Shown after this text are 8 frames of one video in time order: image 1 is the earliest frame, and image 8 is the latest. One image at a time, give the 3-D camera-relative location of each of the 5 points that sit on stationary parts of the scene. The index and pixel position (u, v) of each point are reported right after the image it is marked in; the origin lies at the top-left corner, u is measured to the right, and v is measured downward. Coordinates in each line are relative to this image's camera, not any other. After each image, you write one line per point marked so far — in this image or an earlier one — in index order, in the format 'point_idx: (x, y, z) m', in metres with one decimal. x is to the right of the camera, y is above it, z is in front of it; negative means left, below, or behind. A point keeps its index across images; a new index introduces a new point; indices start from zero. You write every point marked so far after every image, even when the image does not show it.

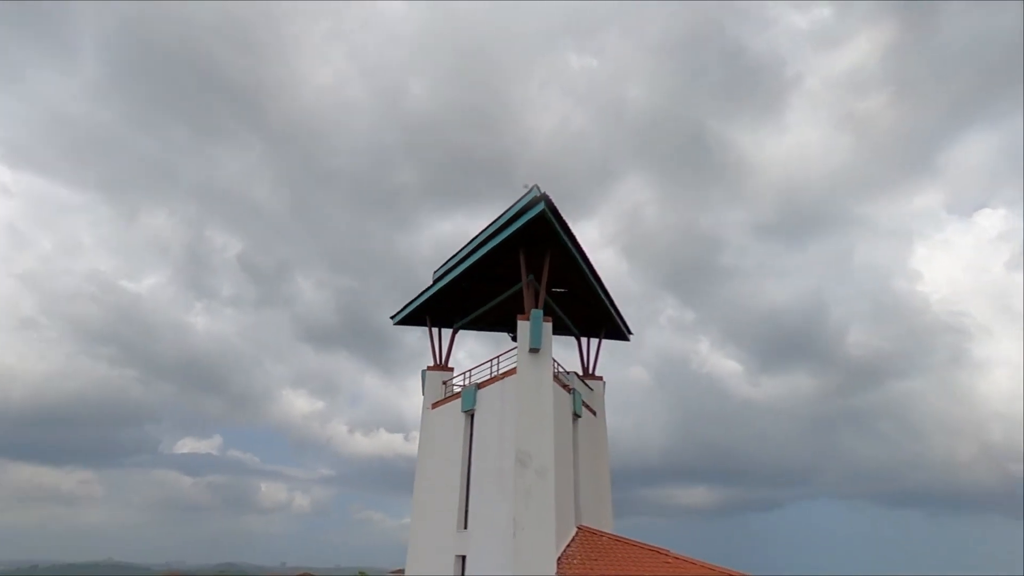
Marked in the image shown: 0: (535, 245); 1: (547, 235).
0: (+0.4, +1.0, +11.4) m
1: (+0.7, +1.2, +11.2) m
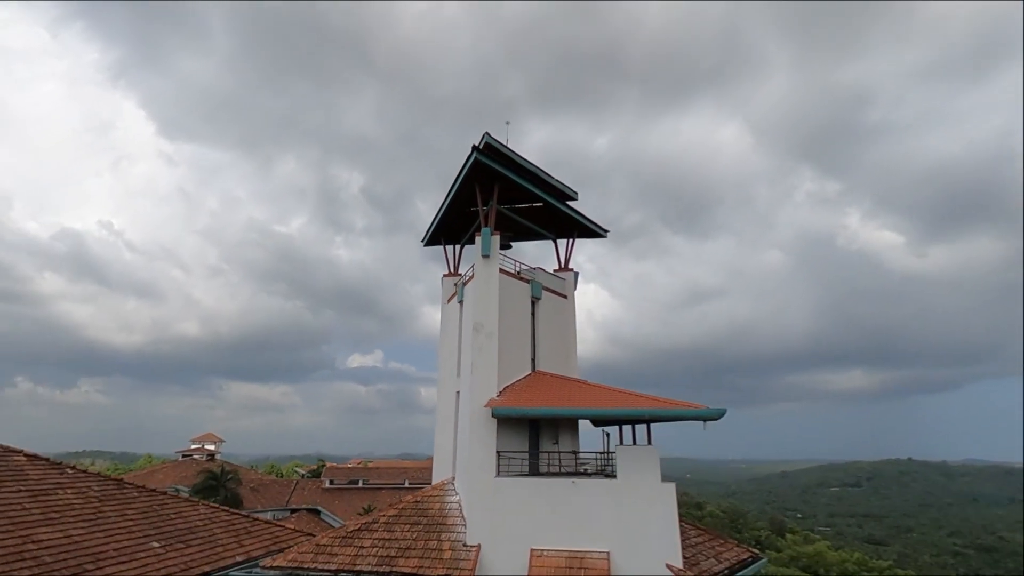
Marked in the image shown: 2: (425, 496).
0: (-0.8, +3.3, +15.6) m
1: (-0.6, +3.5, +15.3) m
2: (-2.5, -5.9, +14.6) m
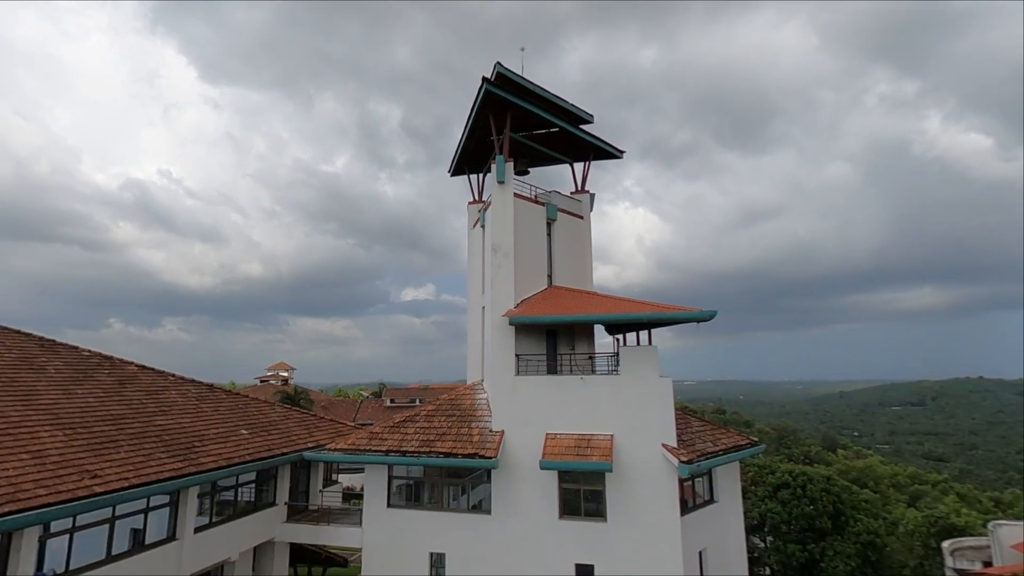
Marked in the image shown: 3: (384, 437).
0: (-0.4, +5.8, +16.5) m
1: (-0.3, +5.9, +16.2) m
2: (-1.8, -3.5, +17.0) m
3: (-3.9, -4.6, +15.7) m
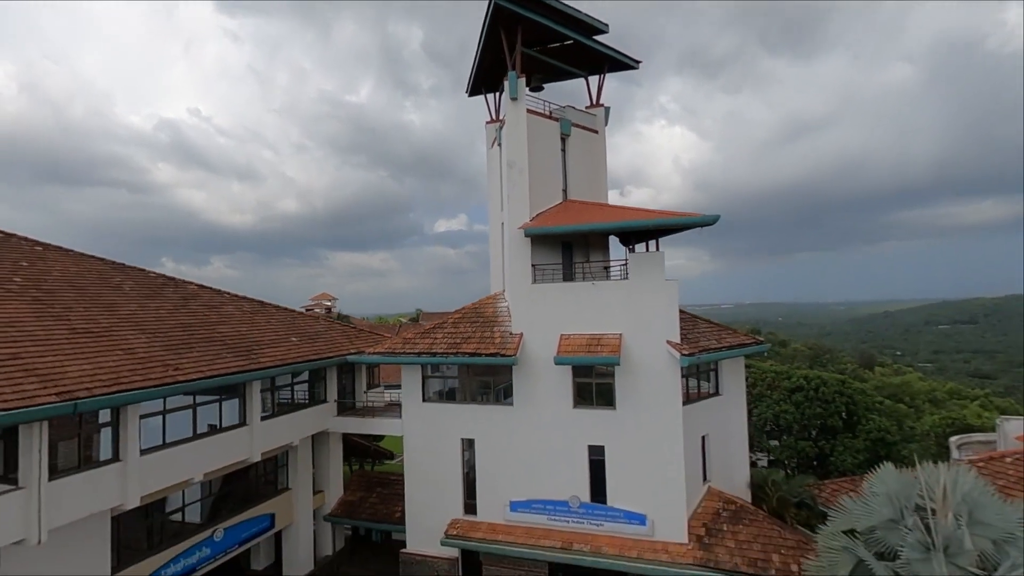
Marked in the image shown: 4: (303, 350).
0: (-0.1, +8.6, +16.6) m
1: (0.0, +8.7, +16.3) m
2: (-1.1, -0.6, +18.5) m
3: (-3.2, -1.8, +17.5) m
4: (-7.0, -2.1, +17.2) m
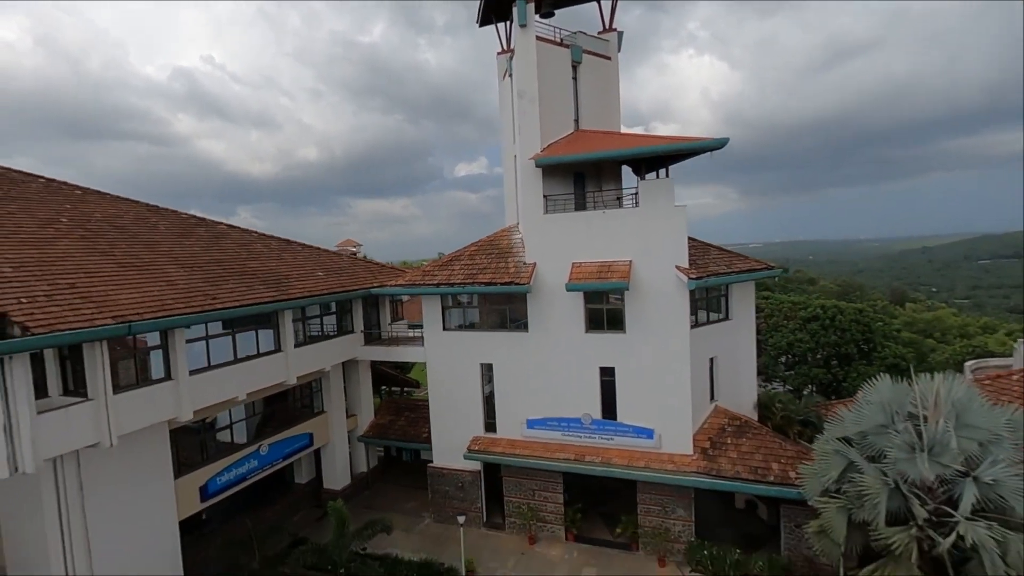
0: (+0.2, +10.8, +16.2) m
1: (+0.3, +10.9, +15.8) m
2: (-0.6, +1.9, +19.0) m
3: (-2.7, +0.5, +18.3) m
4: (-6.5, +0.2, +18.1) m
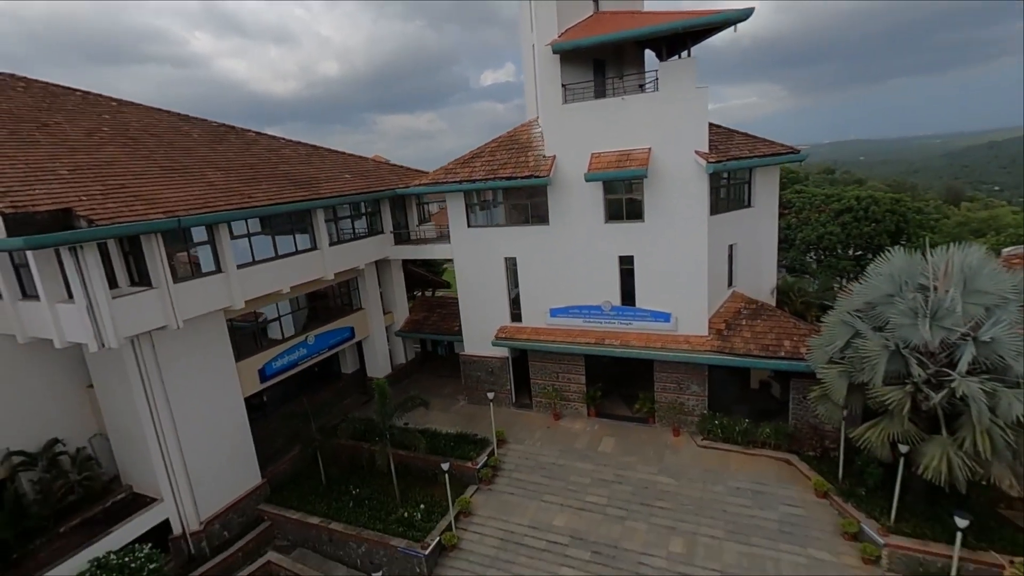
0: (+0.5, +14.1, +14.7) m
1: (+0.5, +14.1, +14.3) m
2: (+0.2, +5.8, +19.0) m
3: (-2.0, +4.2, +18.6) m
4: (-5.7, +3.8, +18.8) m
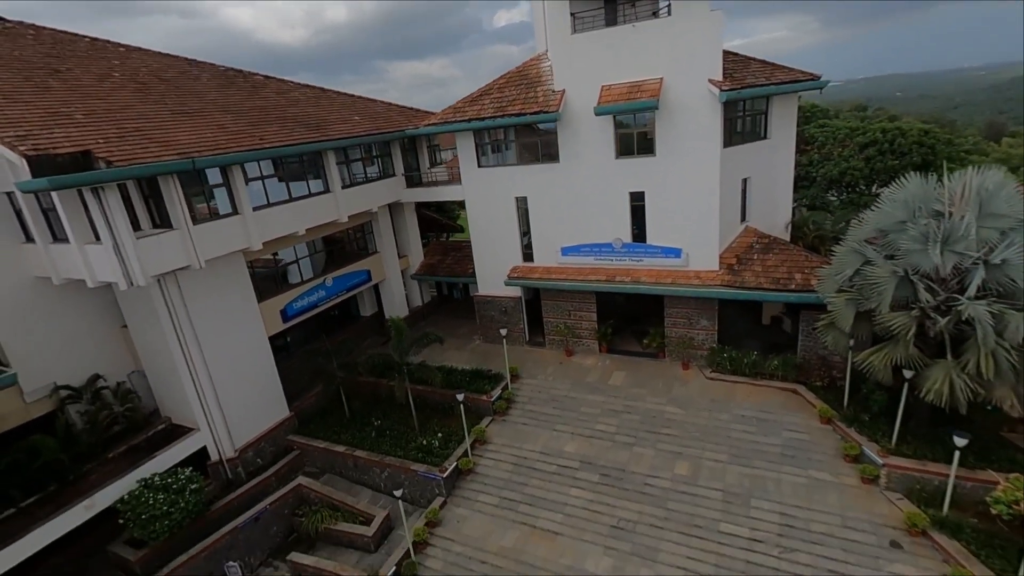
0: (+0.5, +15.9, +13.4) m
1: (+0.5, +15.9, +13.0) m
2: (+0.5, +8.0, +18.6) m
3: (-1.6, +6.4, +18.4) m
4: (-5.4, +5.9, +18.8) m
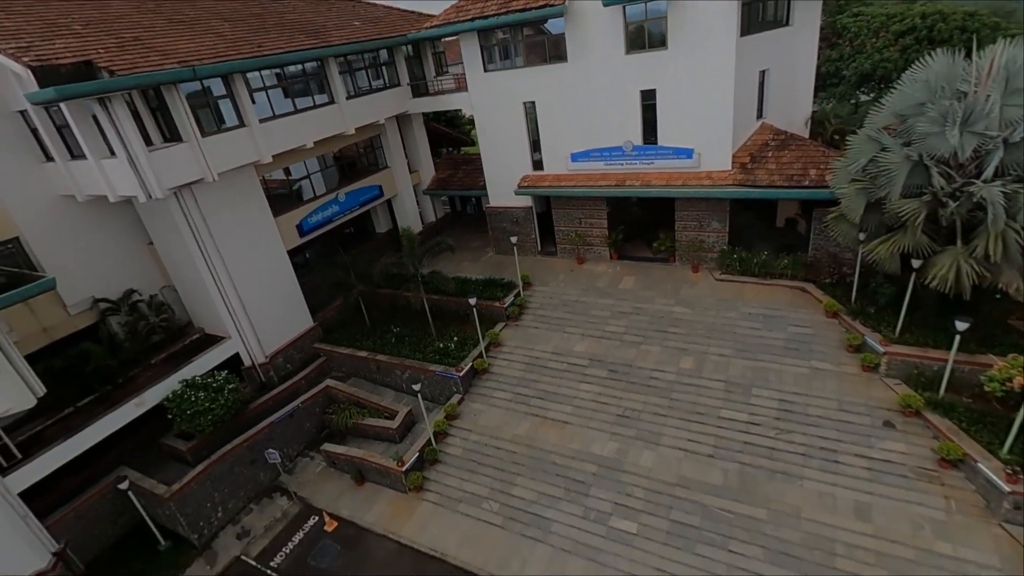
0: (+0.2, +18.3, +11.2) m
1: (+0.2, +18.2, +10.8) m
2: (+0.6, +11.2, +17.4) m
3: (-1.5, +9.6, +17.6) m
4: (-5.2, +9.1, +18.1) m
